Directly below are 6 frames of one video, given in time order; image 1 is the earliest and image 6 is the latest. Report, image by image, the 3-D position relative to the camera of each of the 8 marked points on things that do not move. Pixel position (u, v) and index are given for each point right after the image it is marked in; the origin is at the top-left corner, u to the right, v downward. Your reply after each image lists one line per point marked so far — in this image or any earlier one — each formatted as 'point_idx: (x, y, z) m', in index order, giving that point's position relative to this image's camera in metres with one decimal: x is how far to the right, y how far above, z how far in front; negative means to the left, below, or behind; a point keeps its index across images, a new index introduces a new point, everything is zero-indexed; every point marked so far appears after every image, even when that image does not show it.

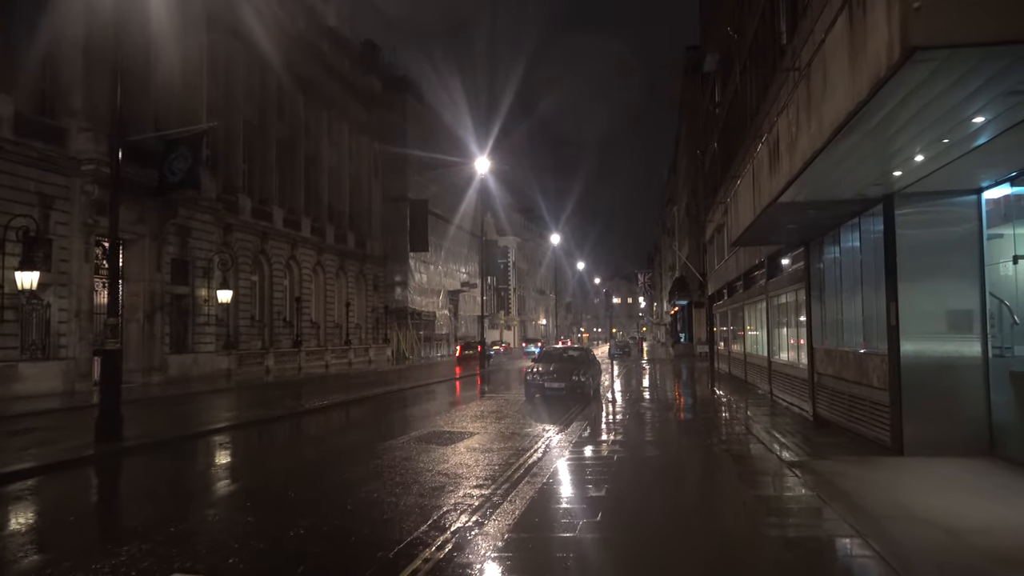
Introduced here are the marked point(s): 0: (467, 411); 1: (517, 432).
0: (-0.9, -2.9, +17.5) m
1: (+0.2, -2.6, +14.0) m
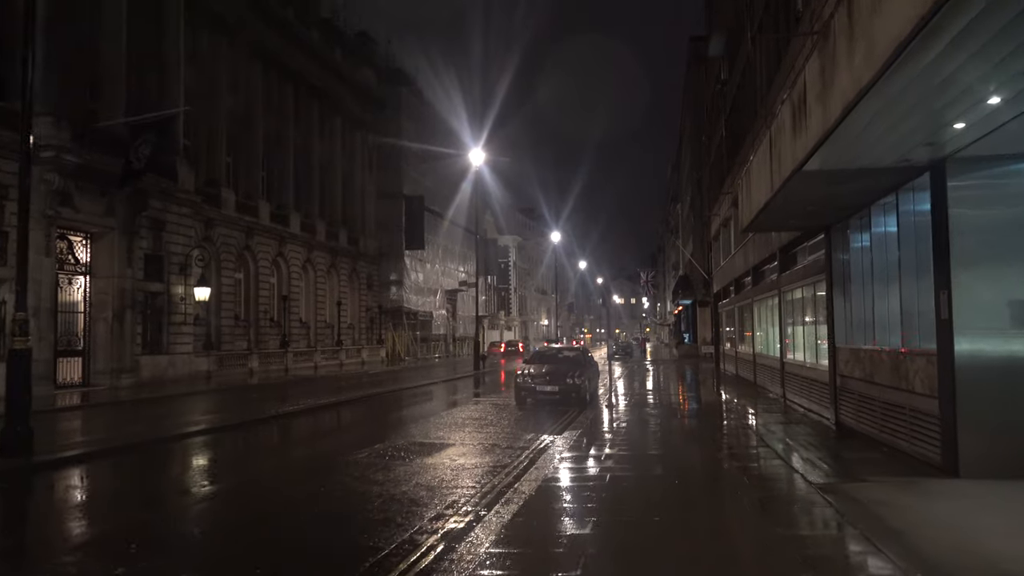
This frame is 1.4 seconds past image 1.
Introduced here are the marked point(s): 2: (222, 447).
0: (-1.2, -2.8, +16.0) m
1: (-0.1, -2.5, +12.5) m
2: (-7.1, -3.9, +18.4) m
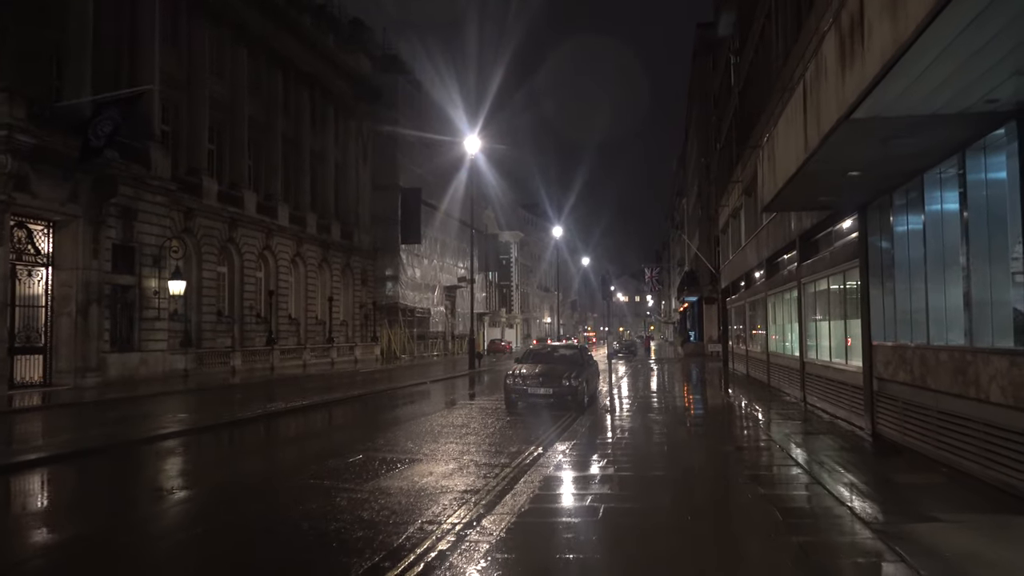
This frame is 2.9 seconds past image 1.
0: (-1.4, -2.6, +14.5) m
1: (-0.3, -2.3, +11.0) m
2: (-7.3, -3.7, +16.9) m
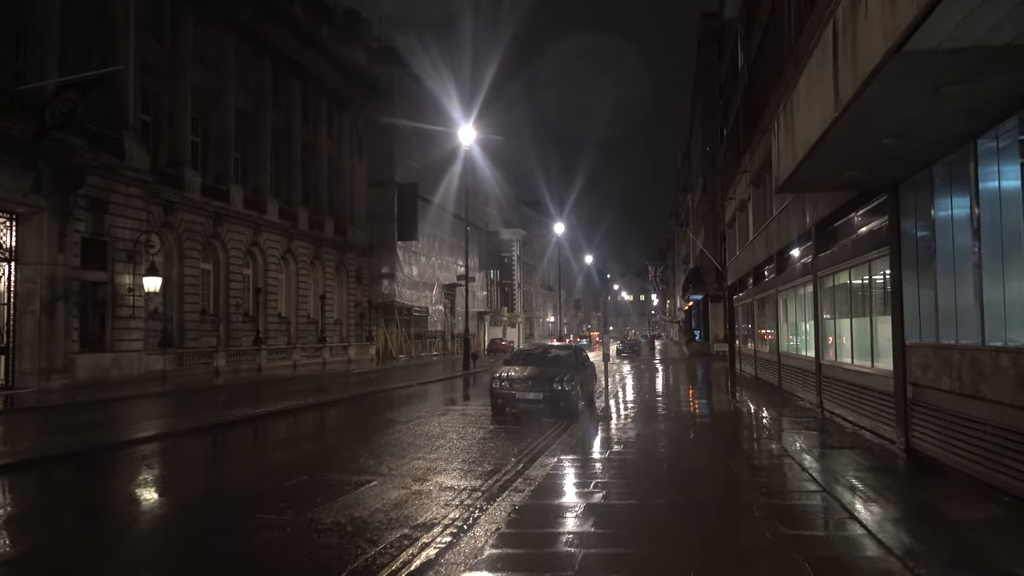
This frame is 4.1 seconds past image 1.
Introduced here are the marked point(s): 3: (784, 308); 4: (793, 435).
0: (-1.6, -2.5, +13.2) m
1: (-0.6, -2.2, +9.7) m
2: (-7.5, -3.6, +15.6) m
3: (+6.6, -0.5, +18.0) m
4: (+4.2, -2.2, +11.1) m
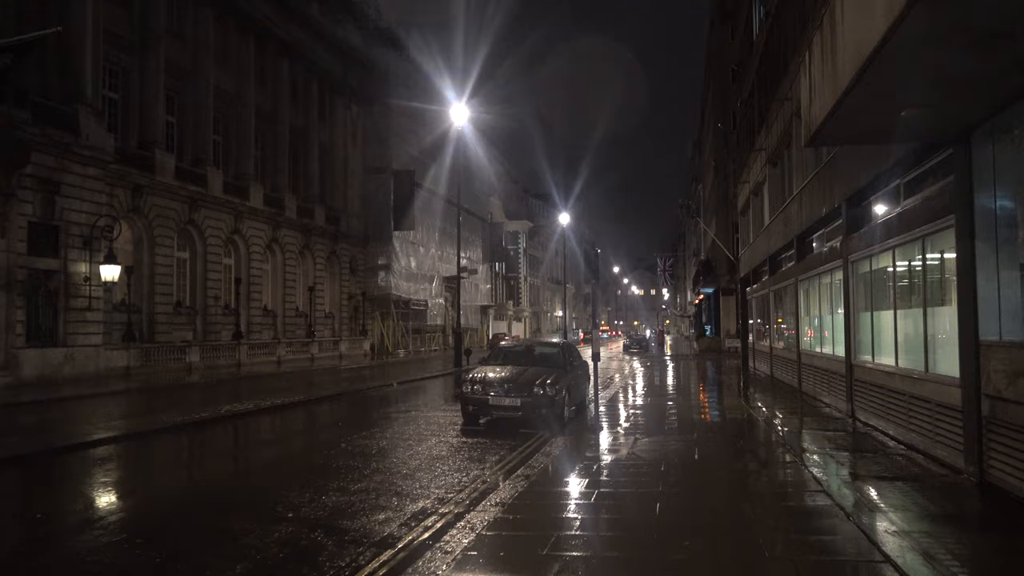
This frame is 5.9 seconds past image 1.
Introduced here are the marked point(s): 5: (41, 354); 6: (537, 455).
0: (-2.0, -2.3, +11.2) m
1: (-1.0, -2.1, +7.7) m
2: (-7.8, -3.3, +13.7) m
3: (+6.3, -0.2, +15.9) m
4: (+3.8, -2.0, +9.0) m
5: (-12.0, -1.7, +18.9) m
6: (+0.3, -2.3, +9.6) m
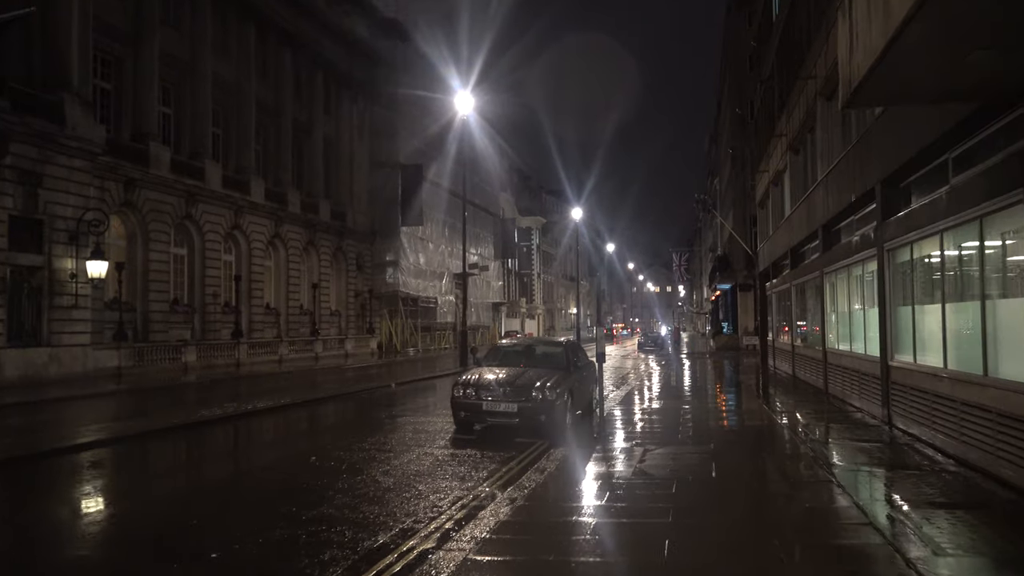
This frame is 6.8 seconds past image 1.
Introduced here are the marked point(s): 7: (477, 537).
0: (-2.1, -2.2, +10.2) m
1: (-1.1, -2.0, +6.6) m
2: (-7.8, -3.3, +12.8) m
3: (+6.3, -0.1, +14.7) m
4: (+3.7, -1.9, +7.8) m
5: (-11.9, -1.6, +18.1) m
6: (+0.2, -2.2, +8.5) m
7: (-0.3, -2.0, +5.6) m
